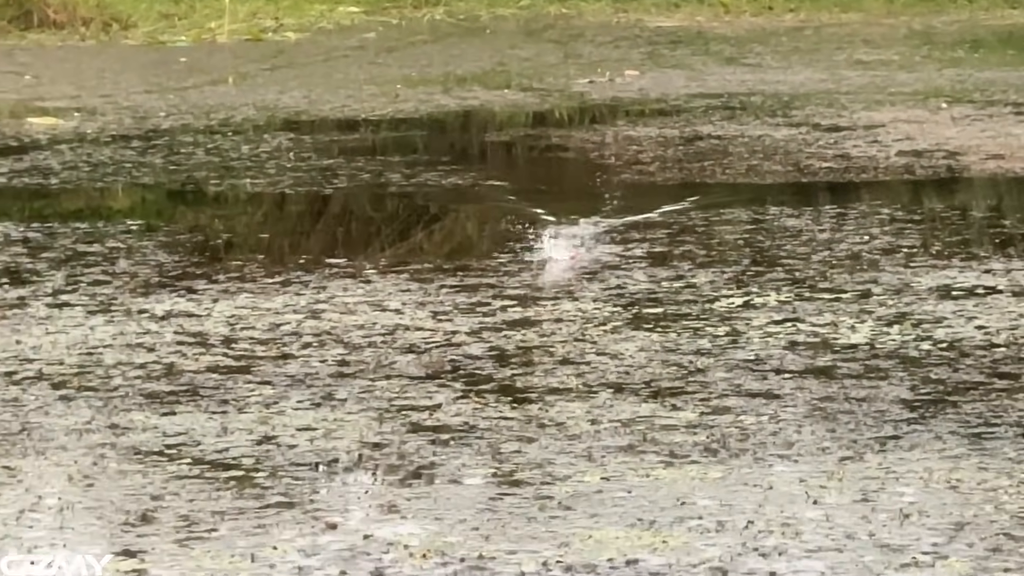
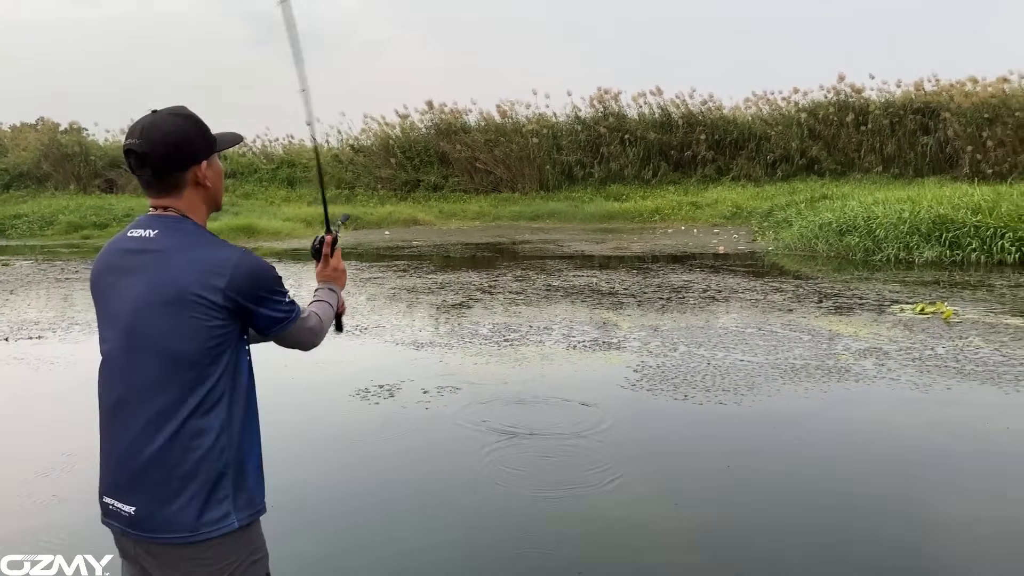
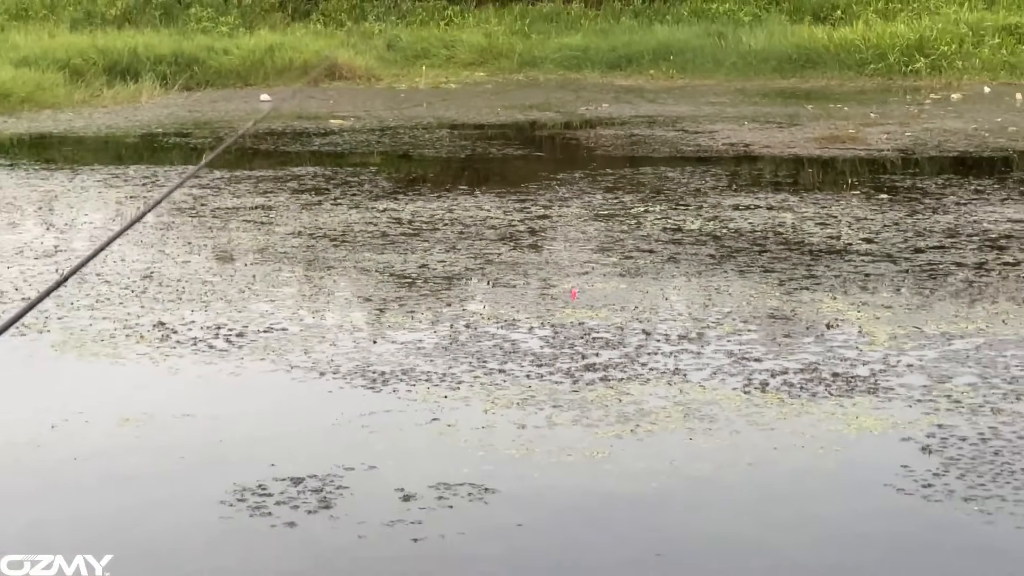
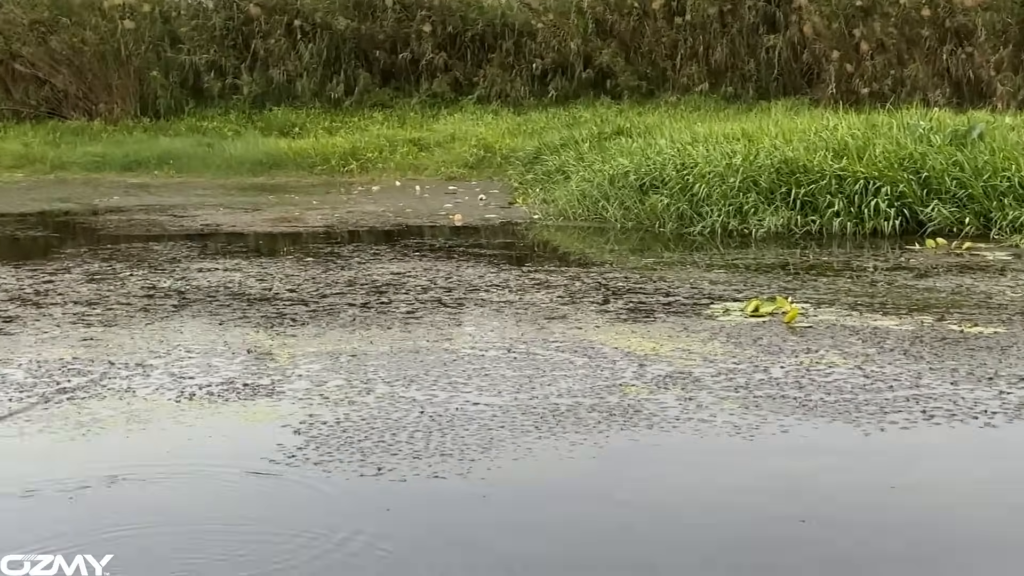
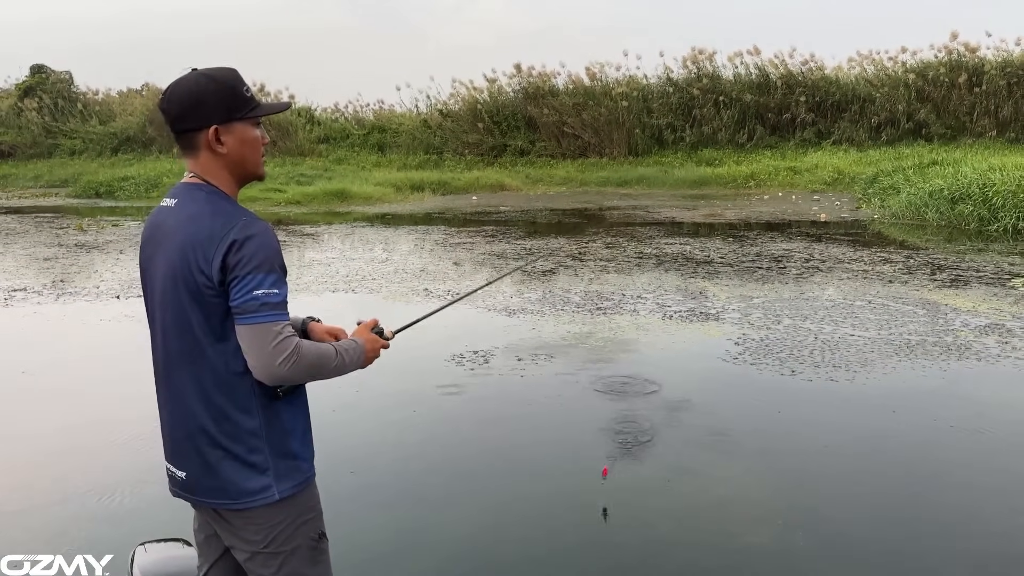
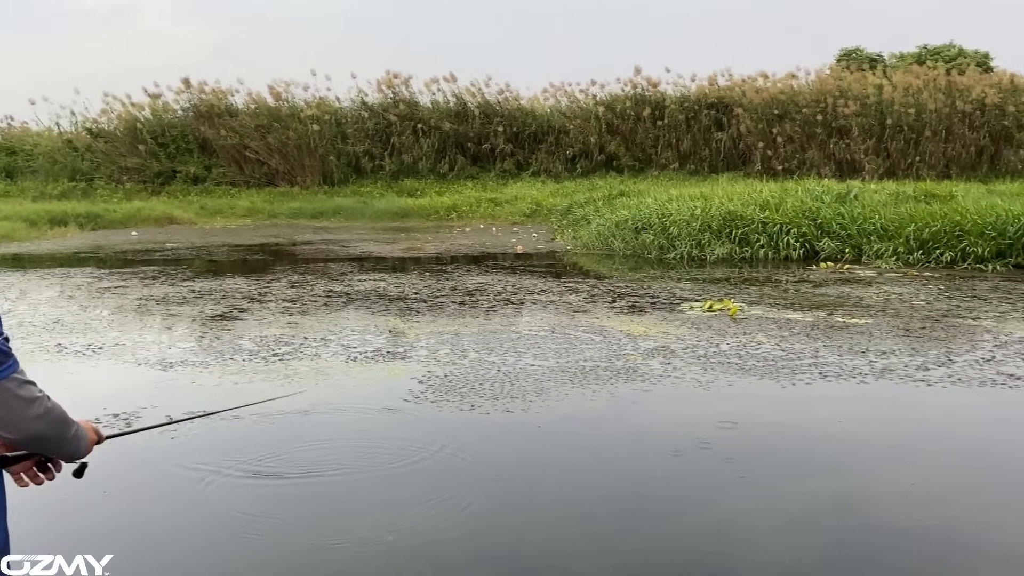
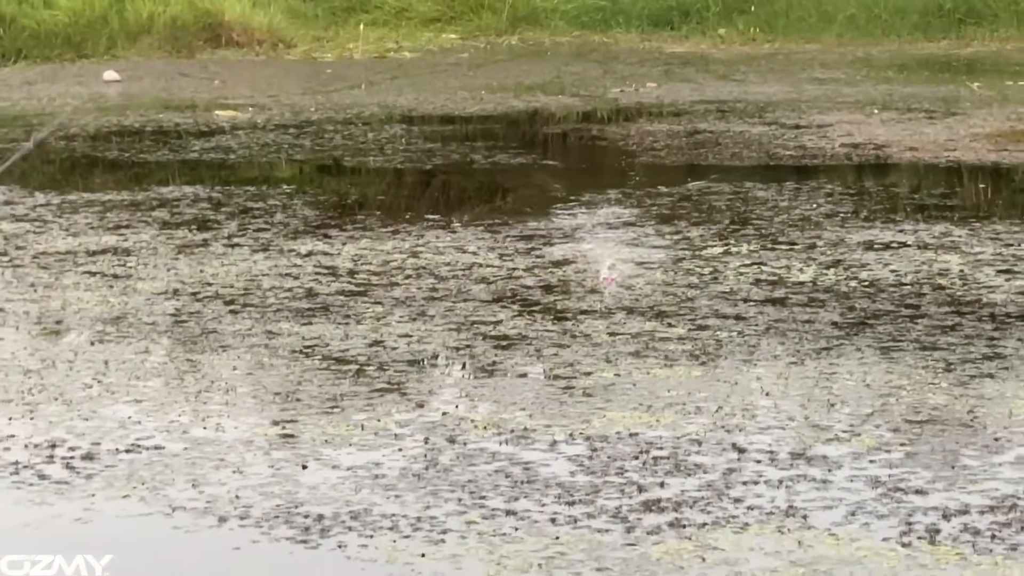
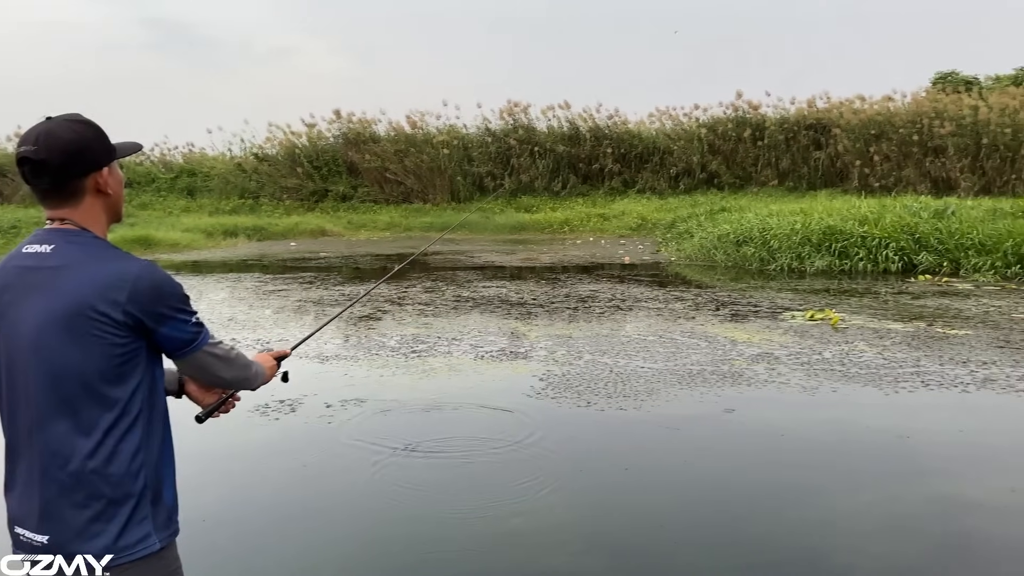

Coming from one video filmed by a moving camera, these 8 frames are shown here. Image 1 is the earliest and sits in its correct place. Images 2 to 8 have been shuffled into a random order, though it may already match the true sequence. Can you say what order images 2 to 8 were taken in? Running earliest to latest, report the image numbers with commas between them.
7, 3, 5, 2, 8, 6, 4
